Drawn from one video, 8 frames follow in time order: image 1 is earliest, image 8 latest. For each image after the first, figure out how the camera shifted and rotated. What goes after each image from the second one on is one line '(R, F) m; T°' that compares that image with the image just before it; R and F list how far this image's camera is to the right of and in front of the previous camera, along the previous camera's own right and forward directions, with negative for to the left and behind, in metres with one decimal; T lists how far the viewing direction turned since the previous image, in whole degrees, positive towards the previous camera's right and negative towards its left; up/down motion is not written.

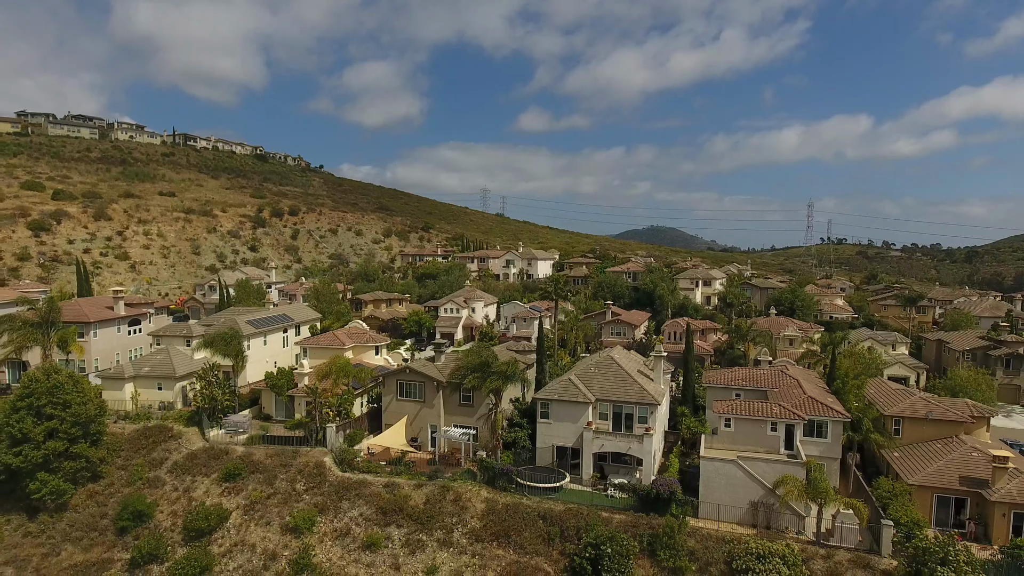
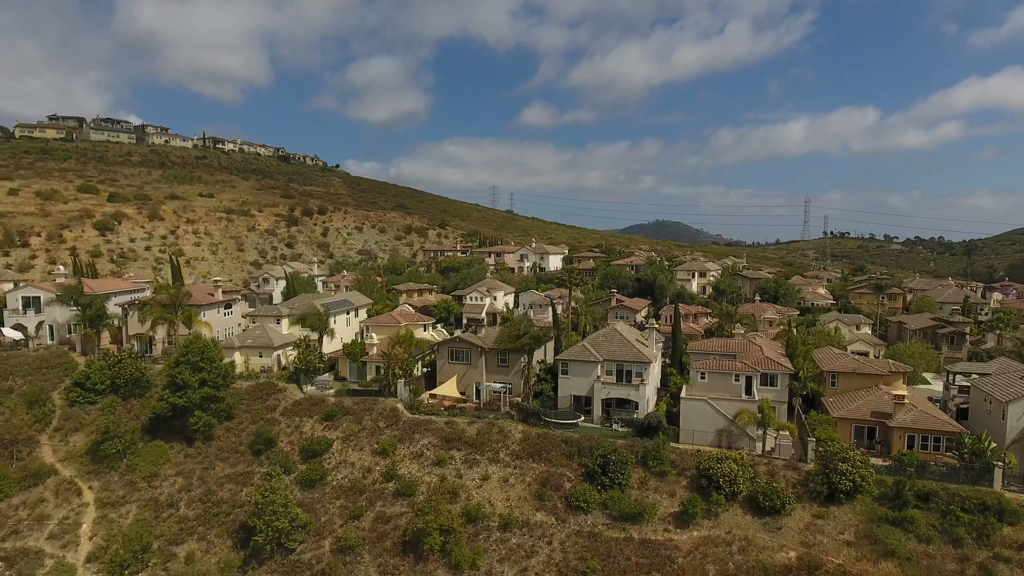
(-0.9, -6.0) m; 0°
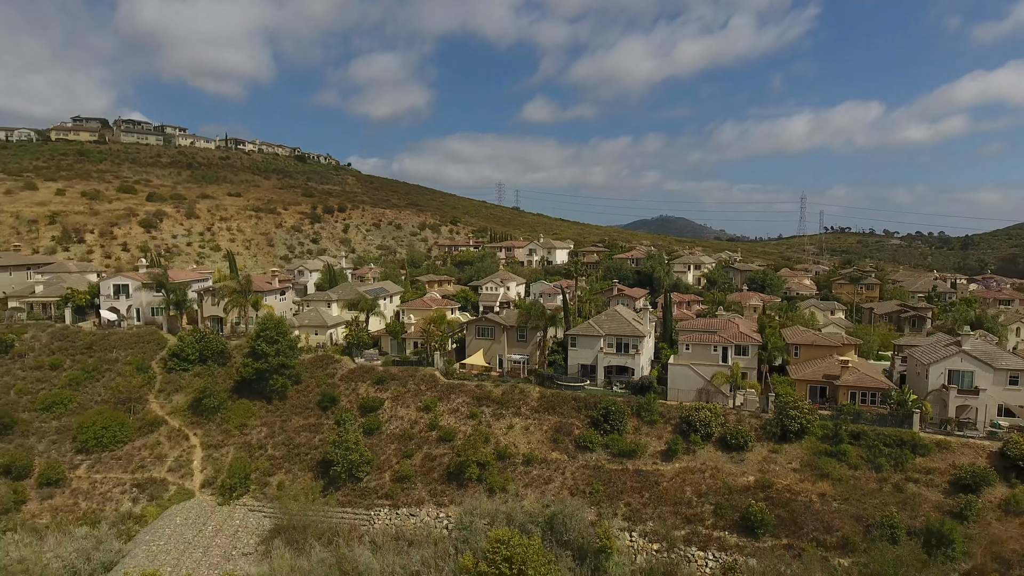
(-0.7, -5.2) m; 0°
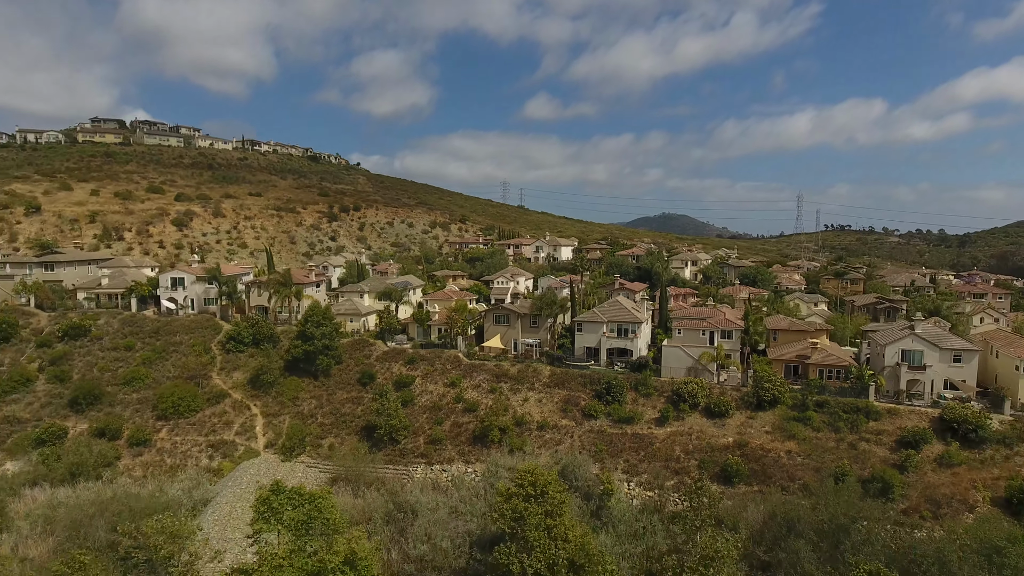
(-0.7, -4.3) m; 0°
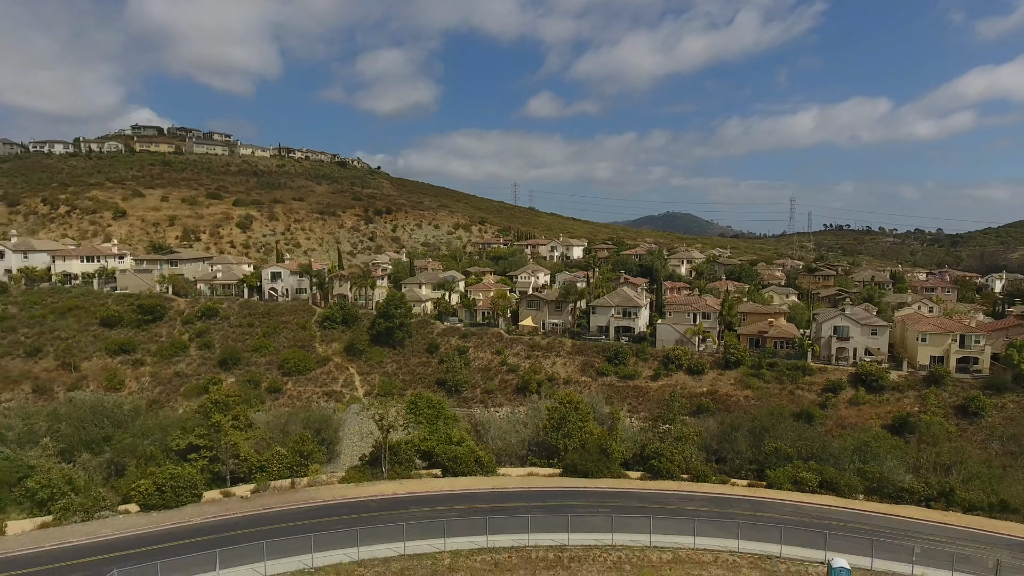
(-1.9, -10.4) m; 0°
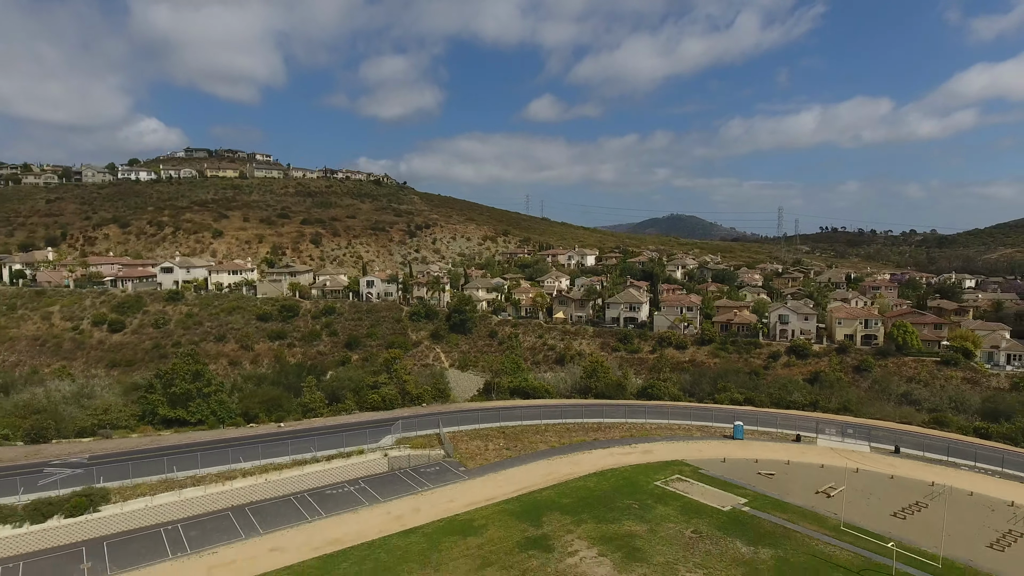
(-3.1, -16.8) m; 0°
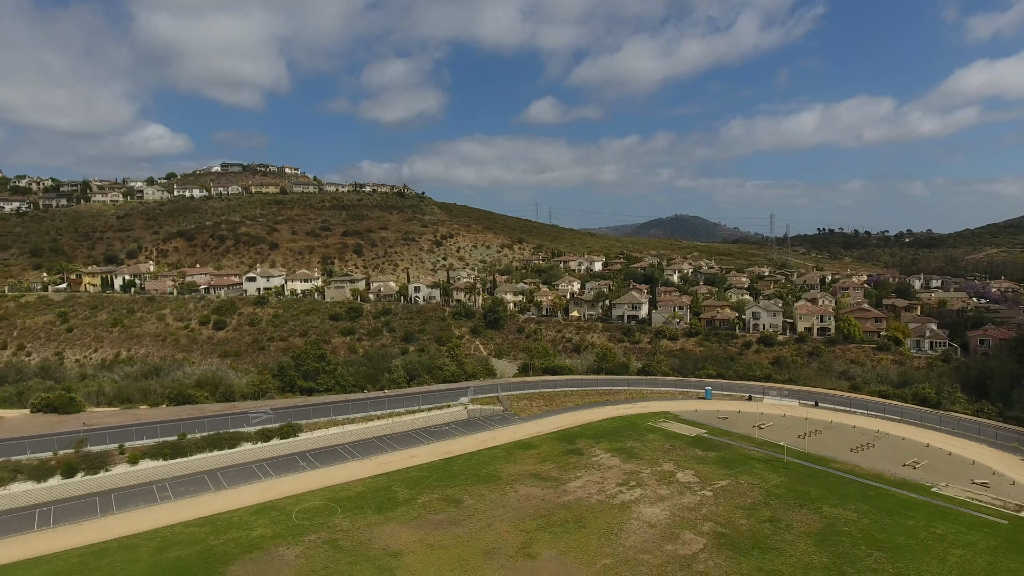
(-2.3, -13.8) m; 0°
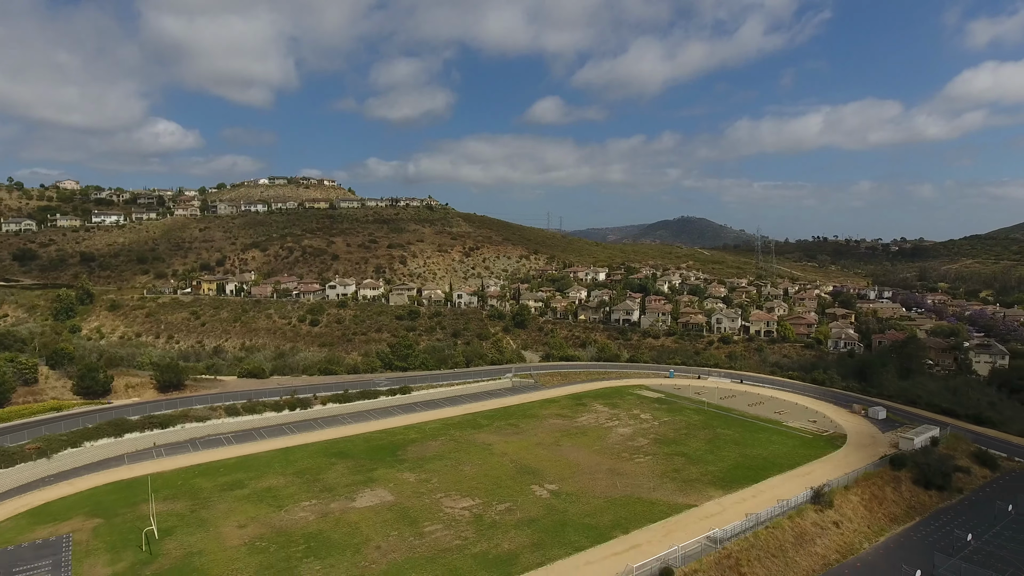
(-2.5, -23.0) m; -1°
